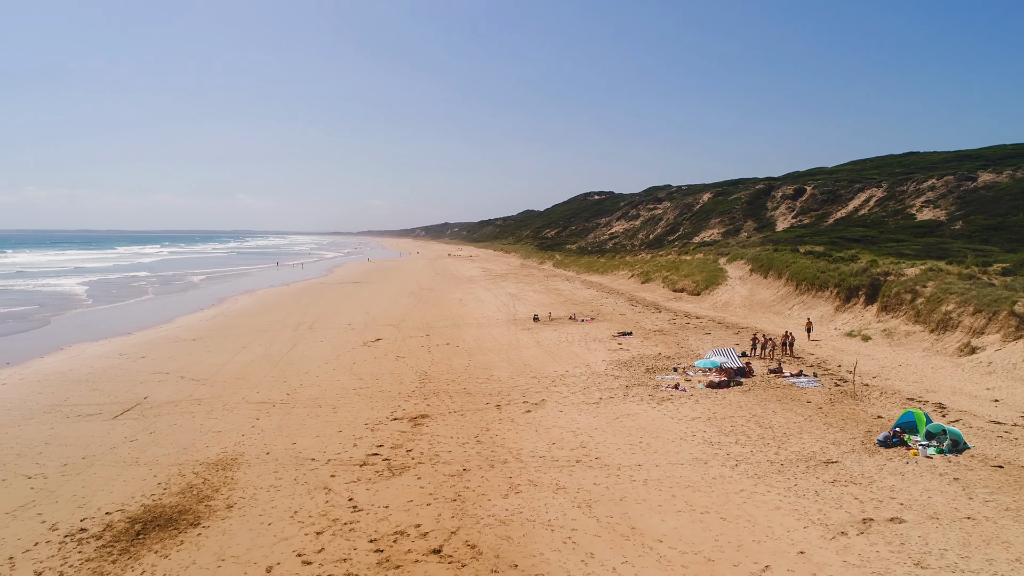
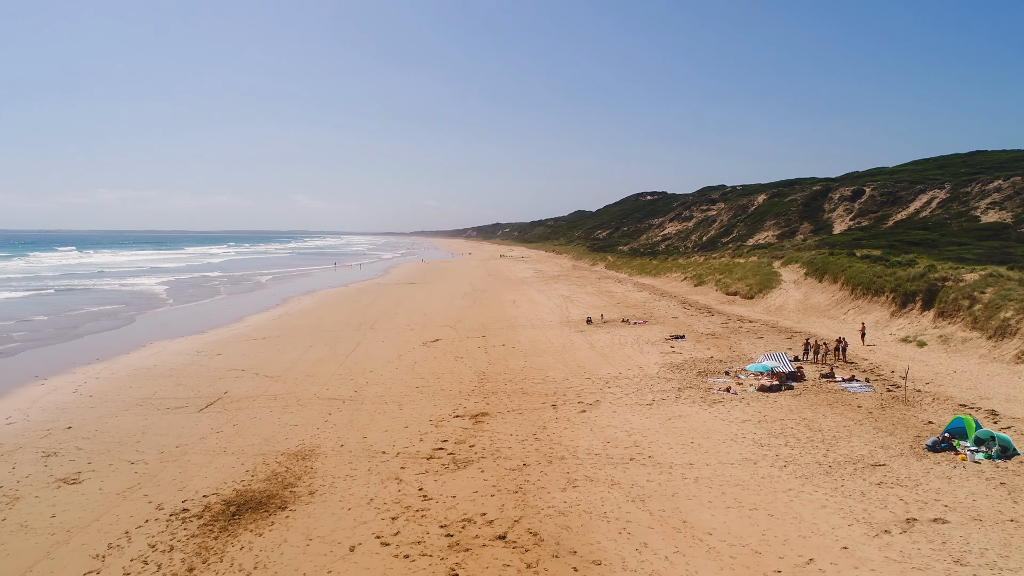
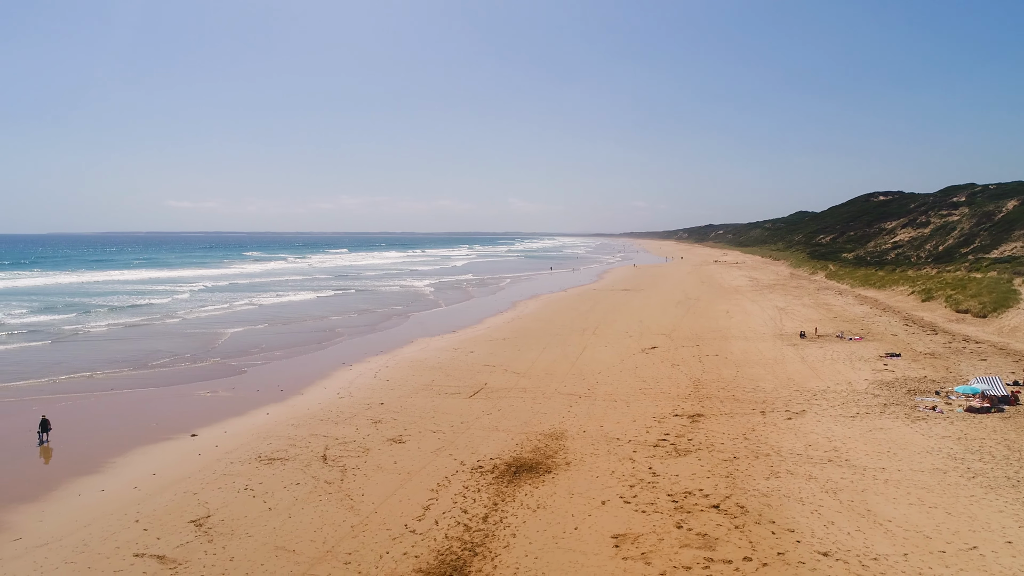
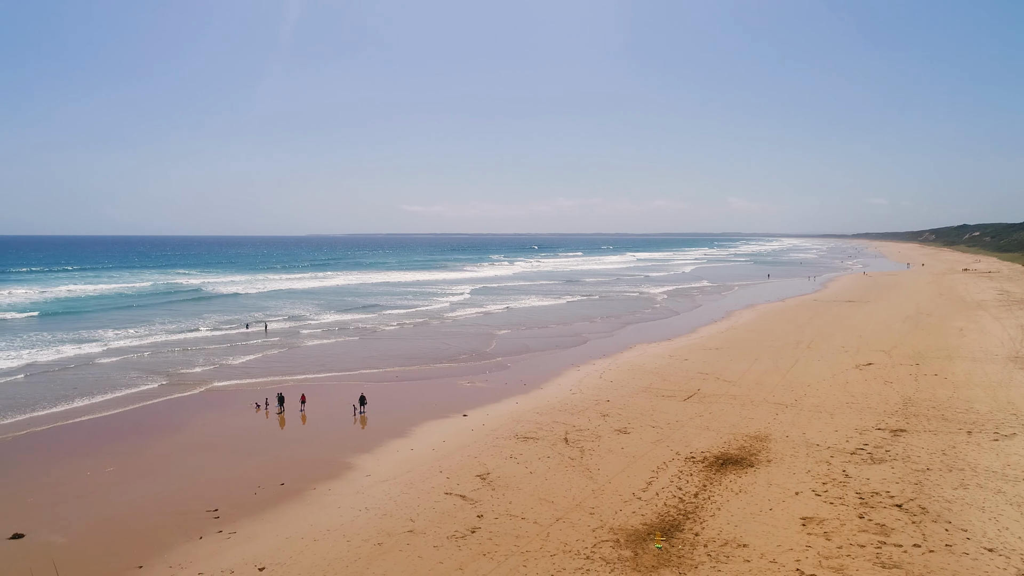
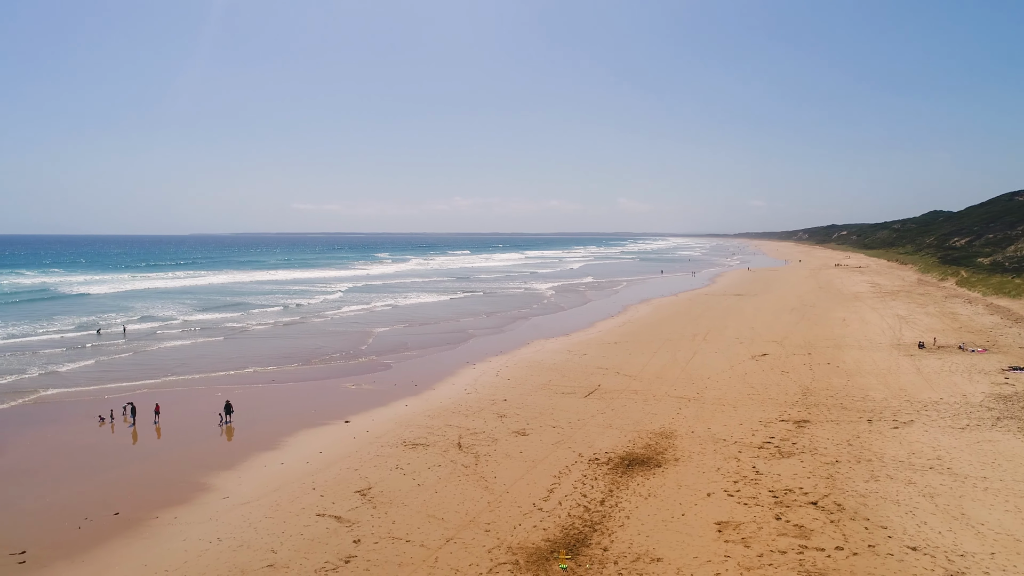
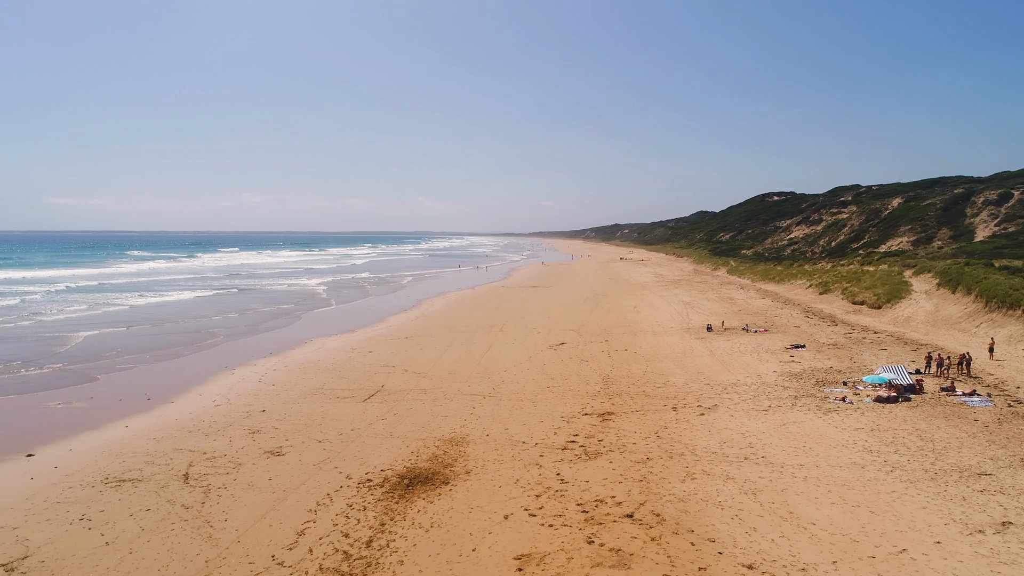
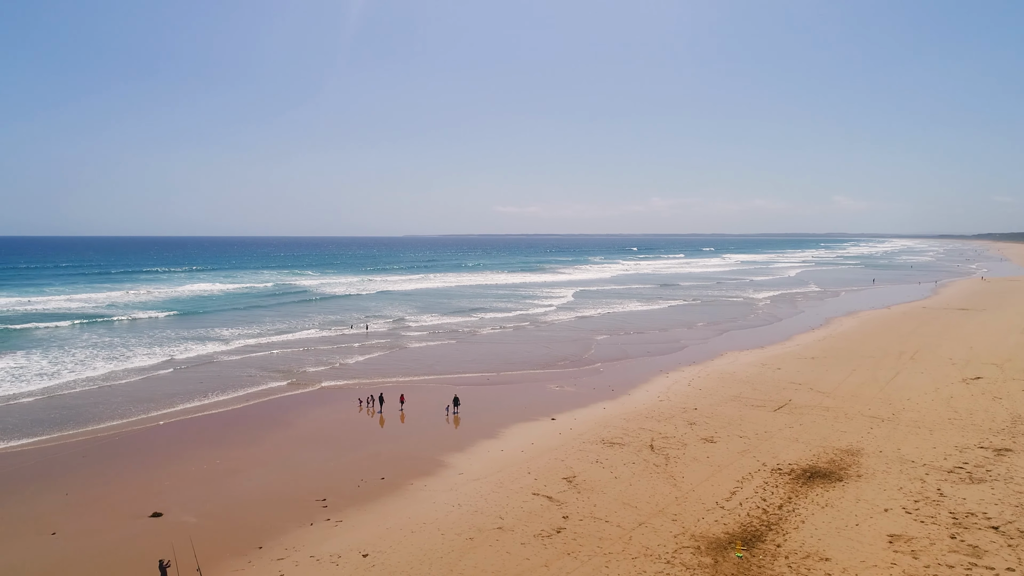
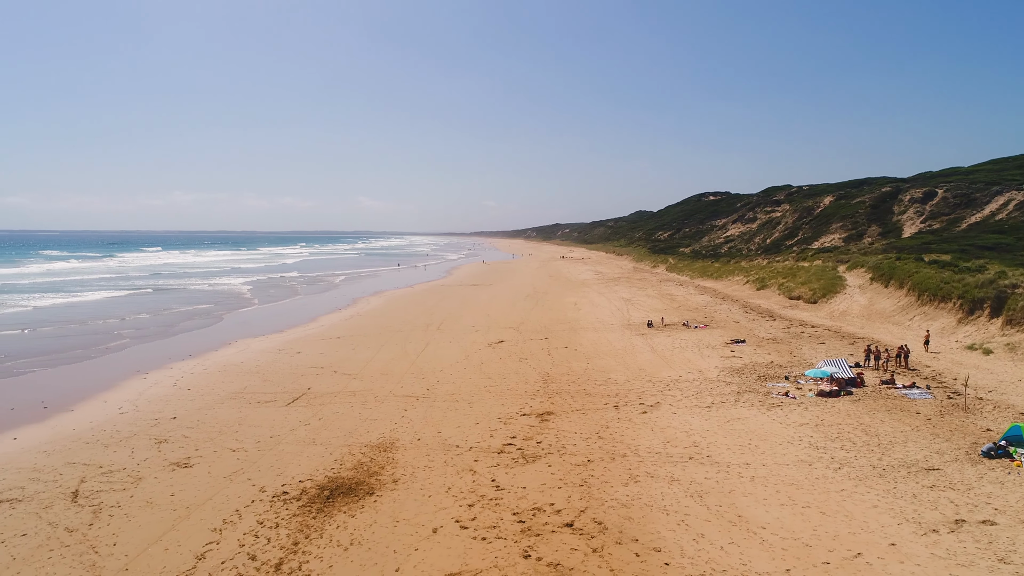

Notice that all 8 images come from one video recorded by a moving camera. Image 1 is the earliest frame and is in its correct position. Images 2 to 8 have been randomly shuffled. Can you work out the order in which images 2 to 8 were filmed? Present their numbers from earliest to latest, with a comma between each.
2, 8, 6, 3, 5, 4, 7
